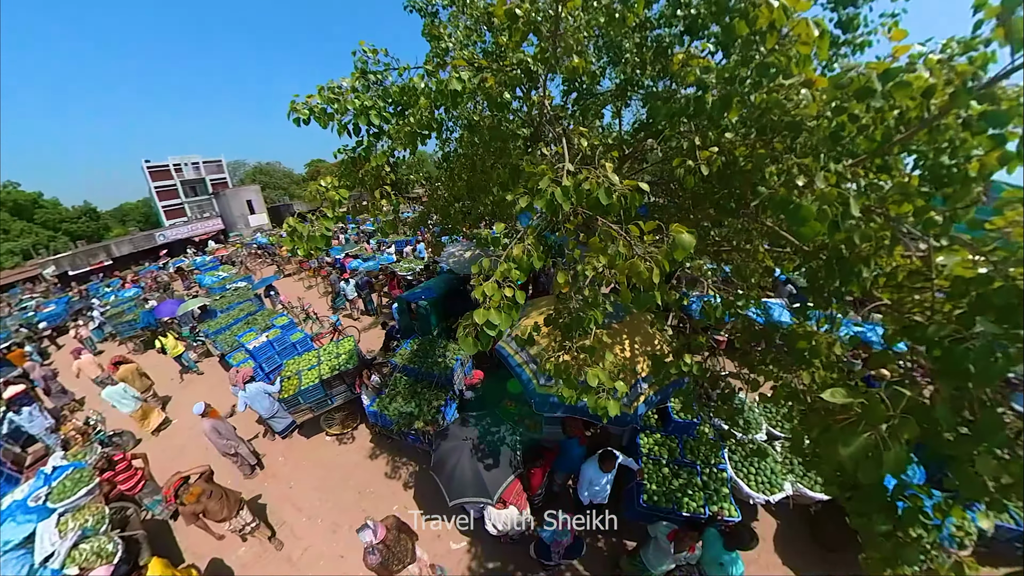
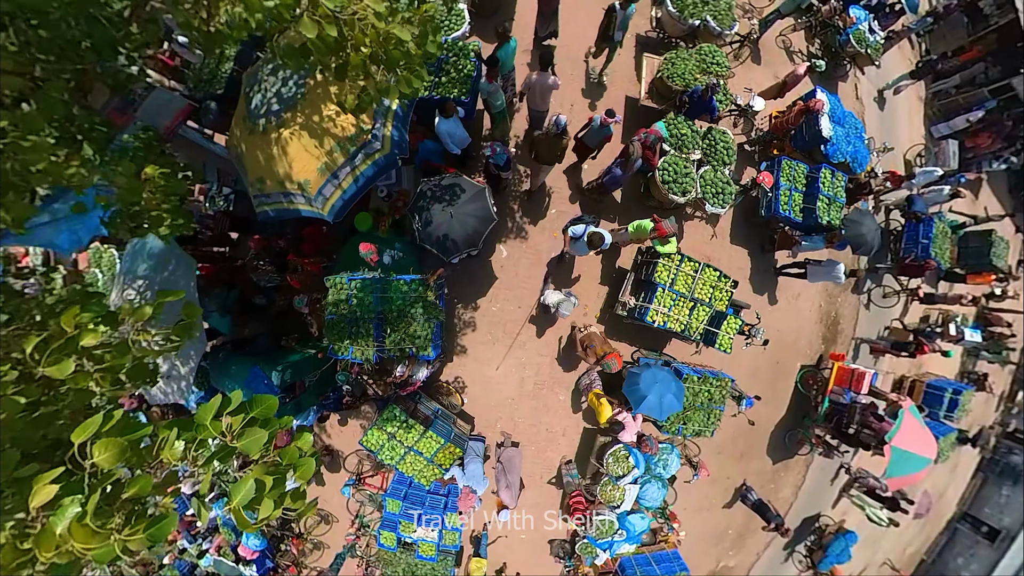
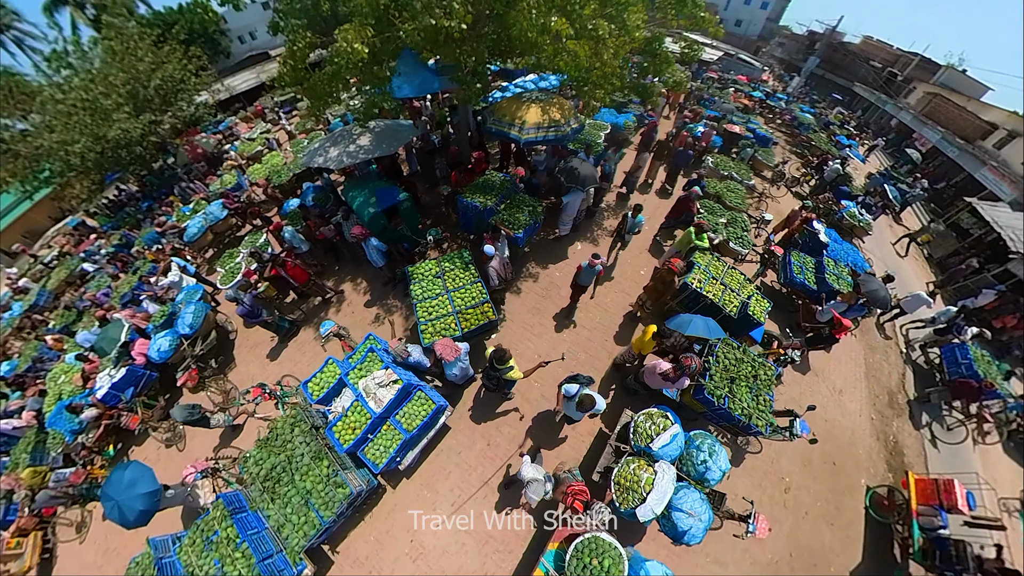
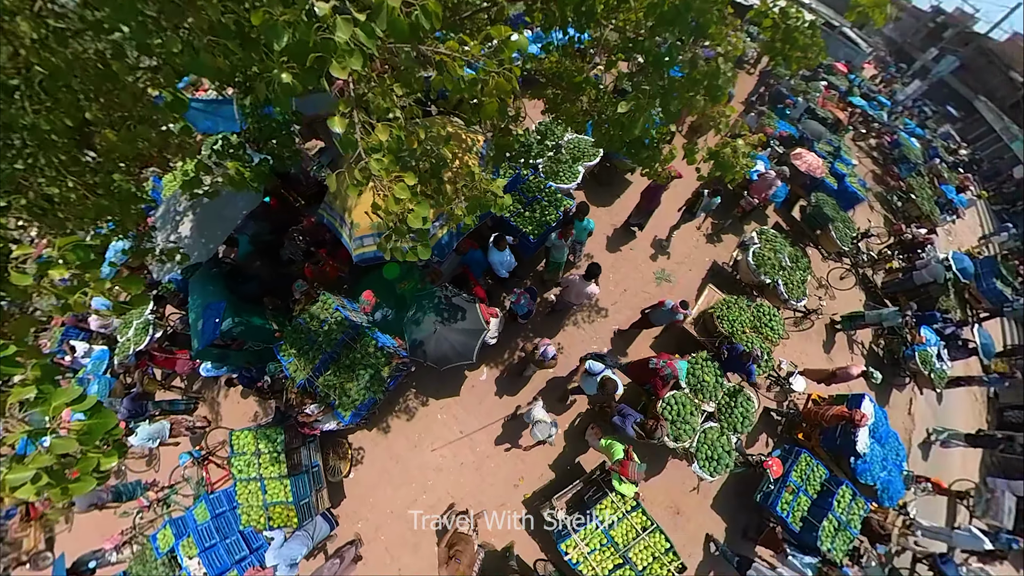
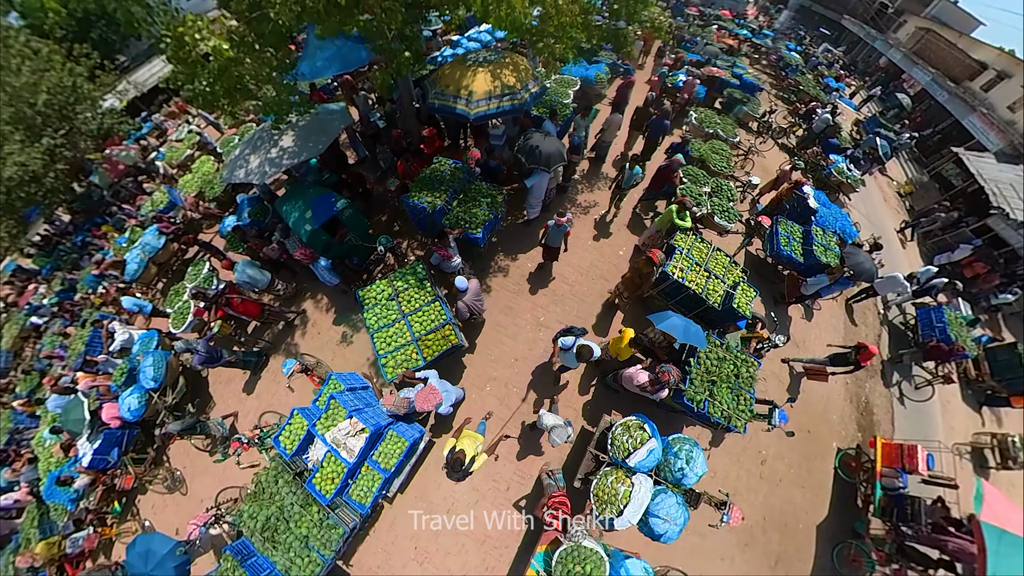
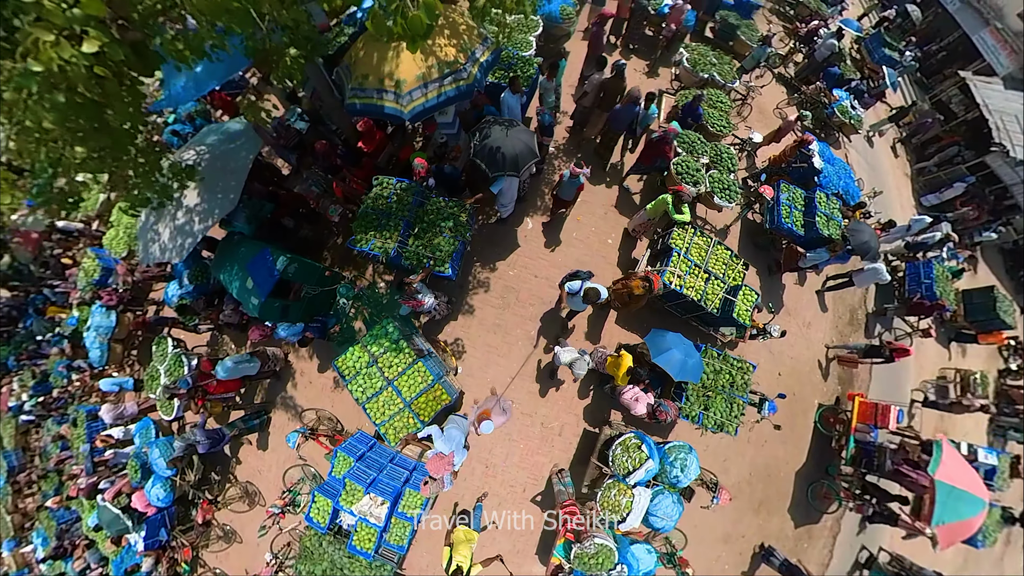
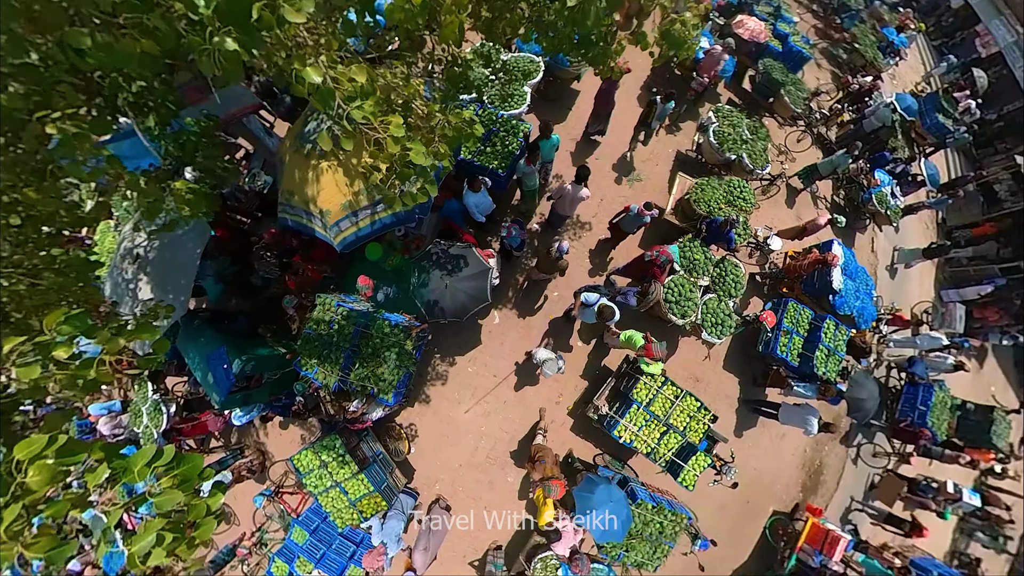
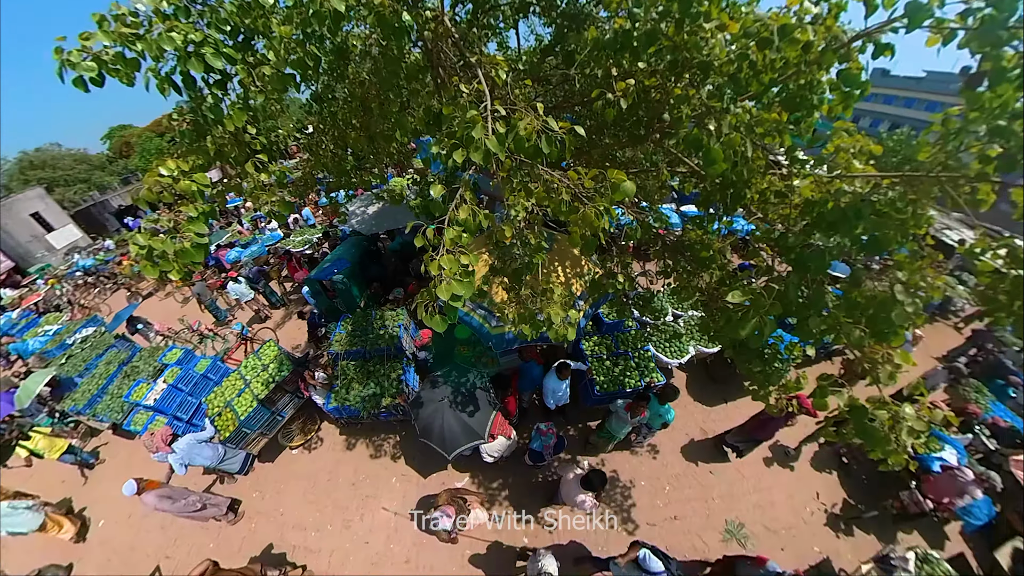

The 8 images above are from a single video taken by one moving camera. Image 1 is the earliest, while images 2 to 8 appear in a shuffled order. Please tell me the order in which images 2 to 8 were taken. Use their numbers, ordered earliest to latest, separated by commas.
8, 4, 7, 2, 6, 5, 3
